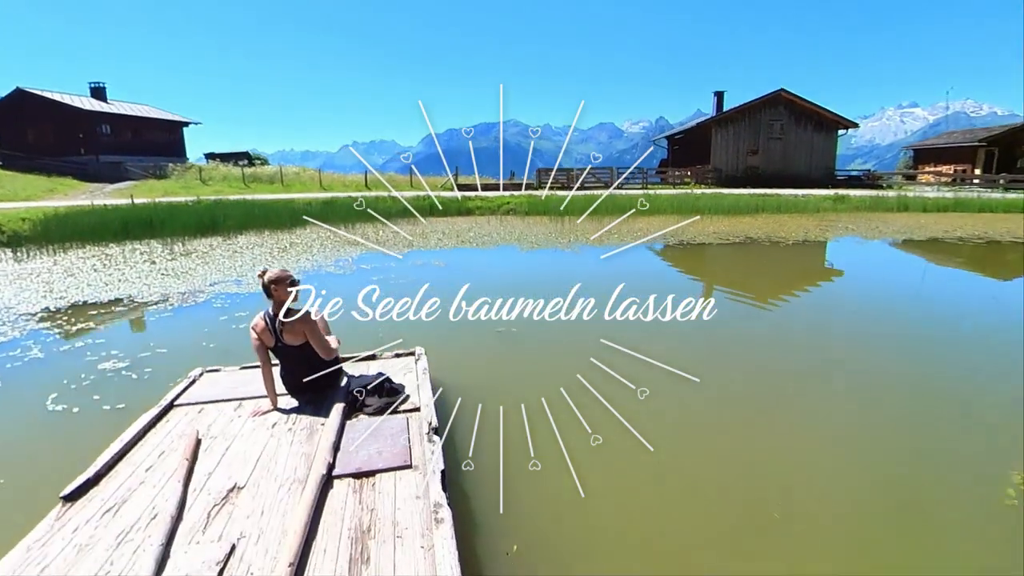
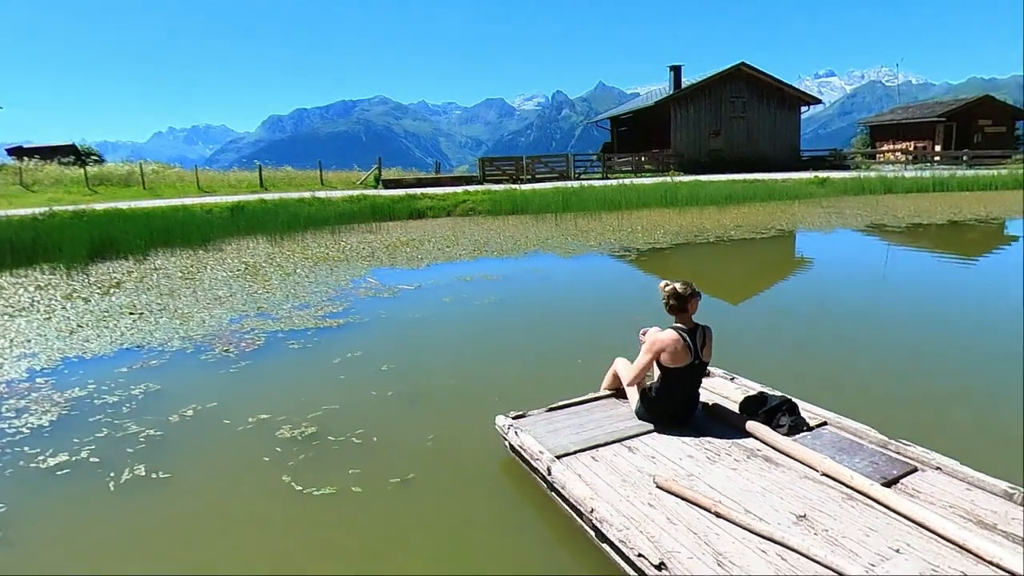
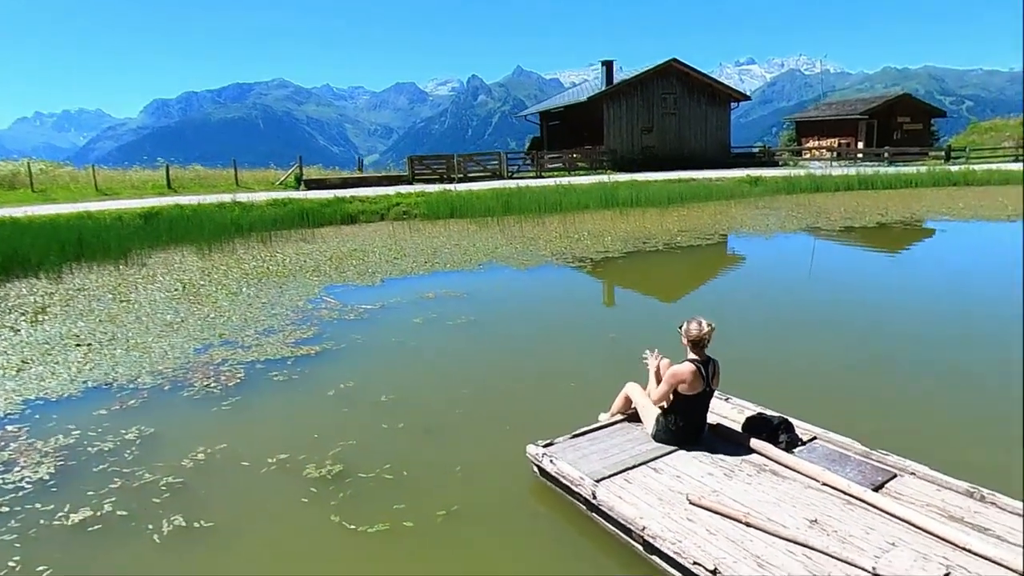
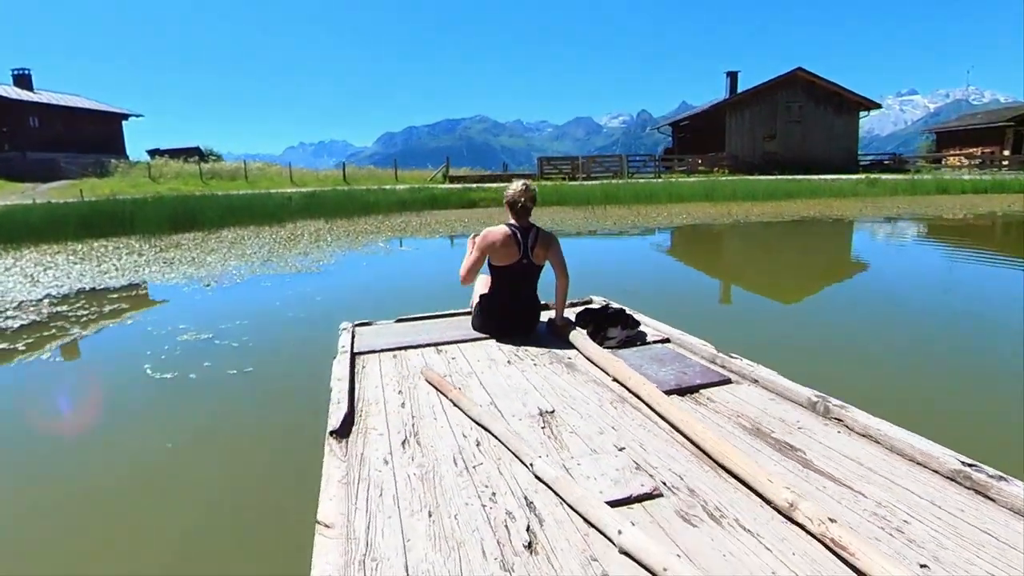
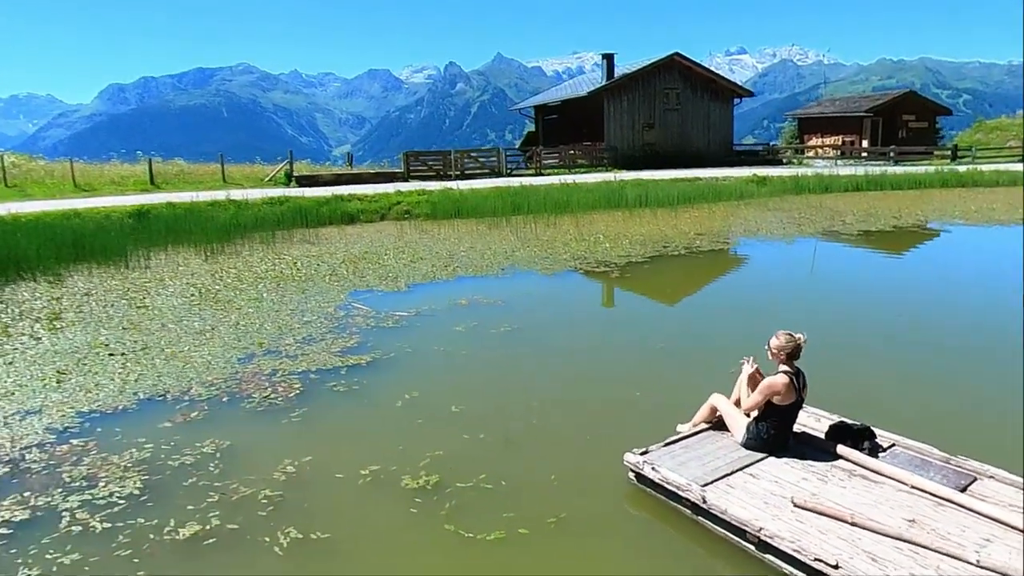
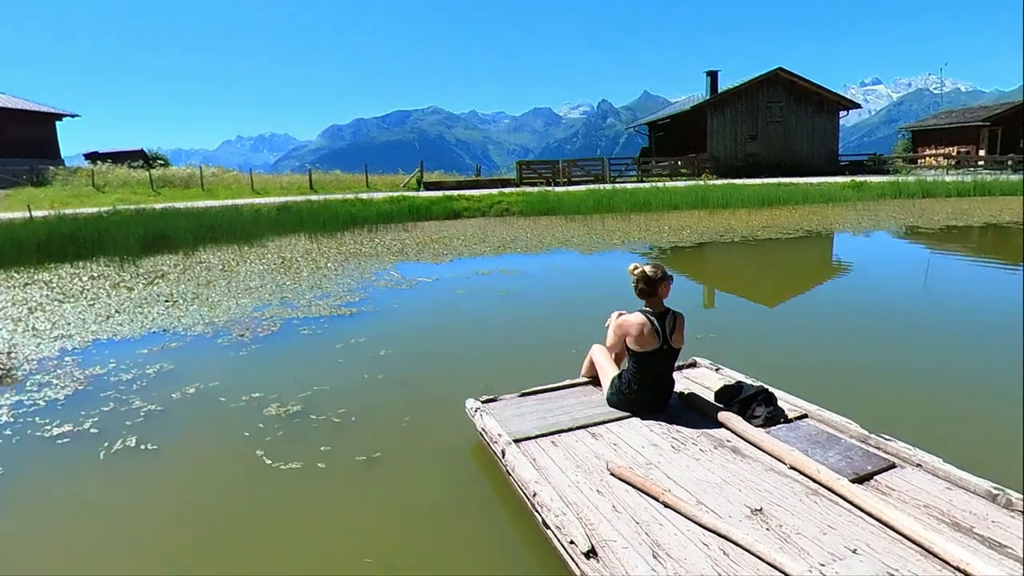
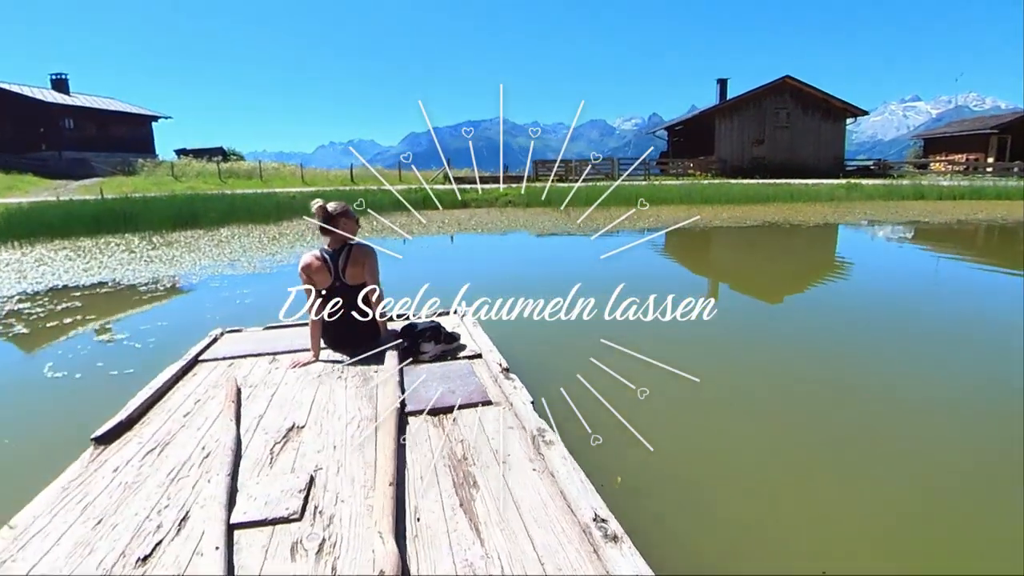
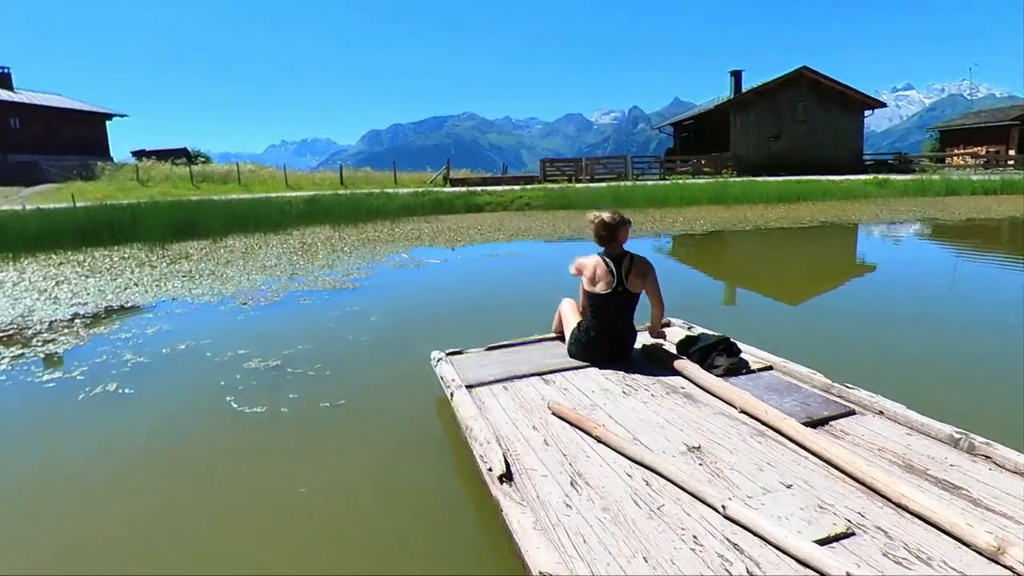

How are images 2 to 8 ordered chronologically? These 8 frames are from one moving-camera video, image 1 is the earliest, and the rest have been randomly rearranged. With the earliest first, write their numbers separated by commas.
7, 4, 8, 6, 2, 3, 5
